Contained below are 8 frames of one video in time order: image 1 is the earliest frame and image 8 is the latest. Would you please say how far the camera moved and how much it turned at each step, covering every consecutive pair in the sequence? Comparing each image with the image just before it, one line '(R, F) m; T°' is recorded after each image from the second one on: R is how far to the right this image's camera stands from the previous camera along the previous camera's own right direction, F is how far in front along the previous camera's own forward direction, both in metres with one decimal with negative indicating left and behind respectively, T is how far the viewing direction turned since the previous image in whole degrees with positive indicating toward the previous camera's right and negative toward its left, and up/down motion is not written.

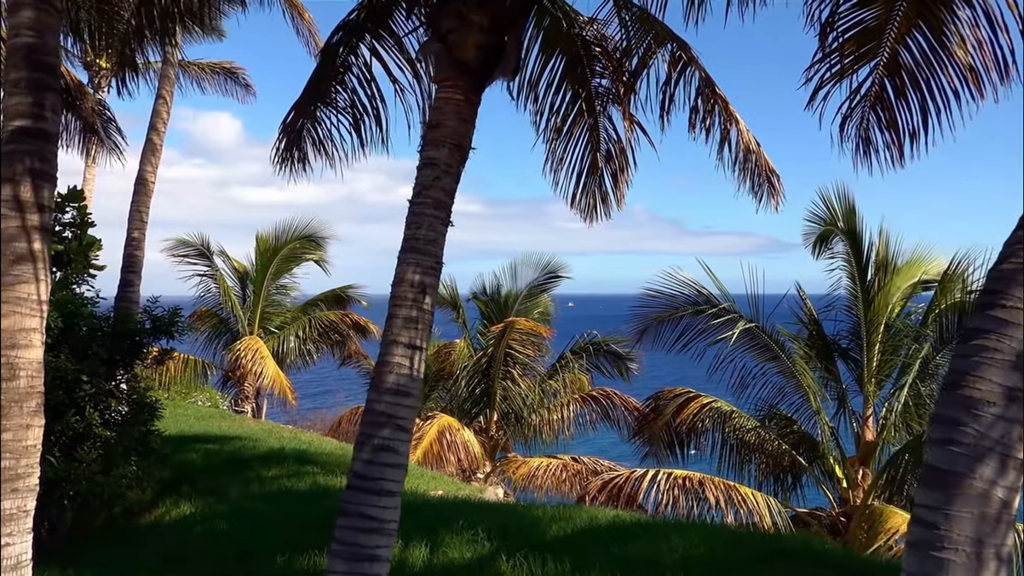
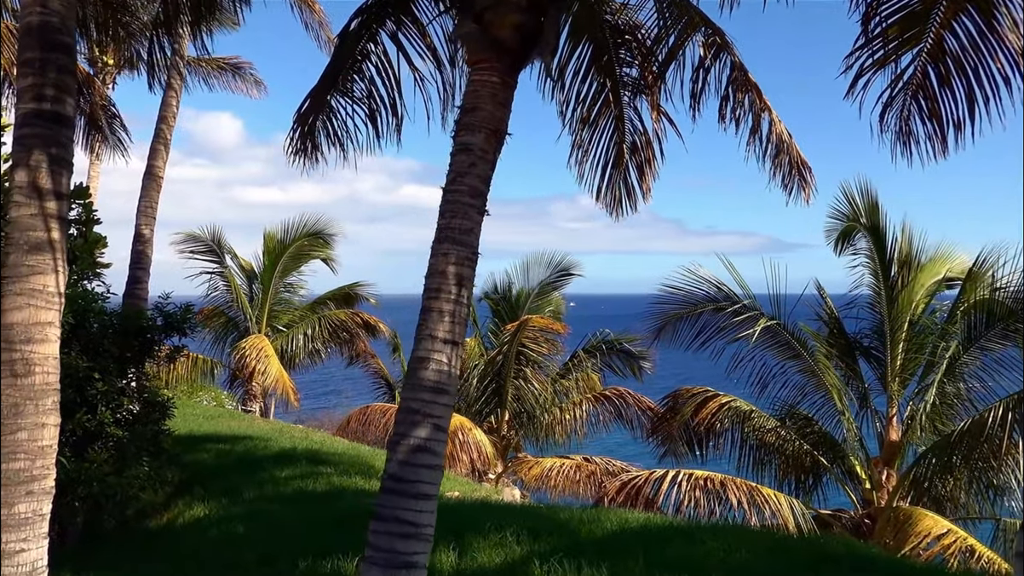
(-0.2, +0.2) m; 0°
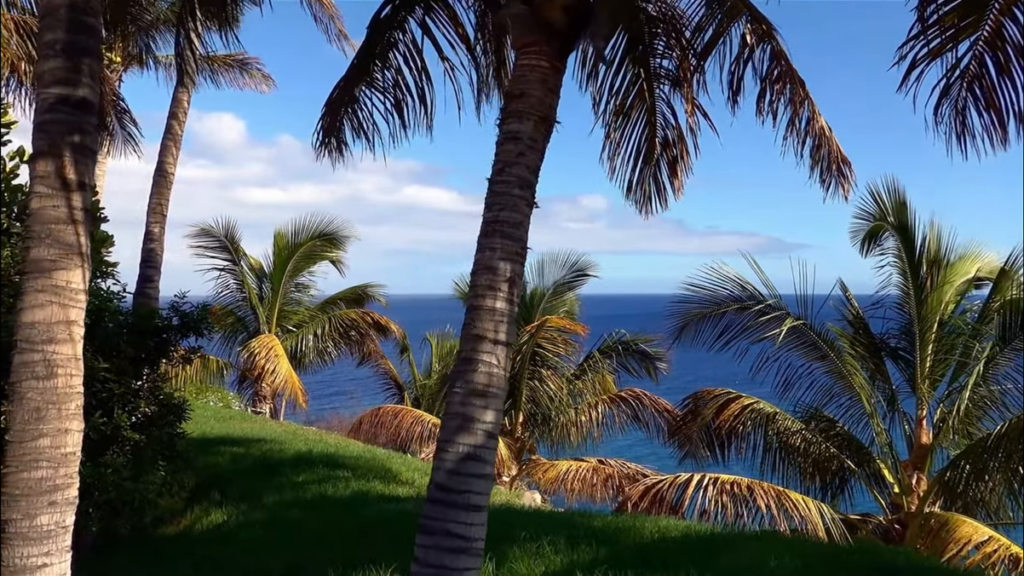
(-0.2, +0.2) m; 0°
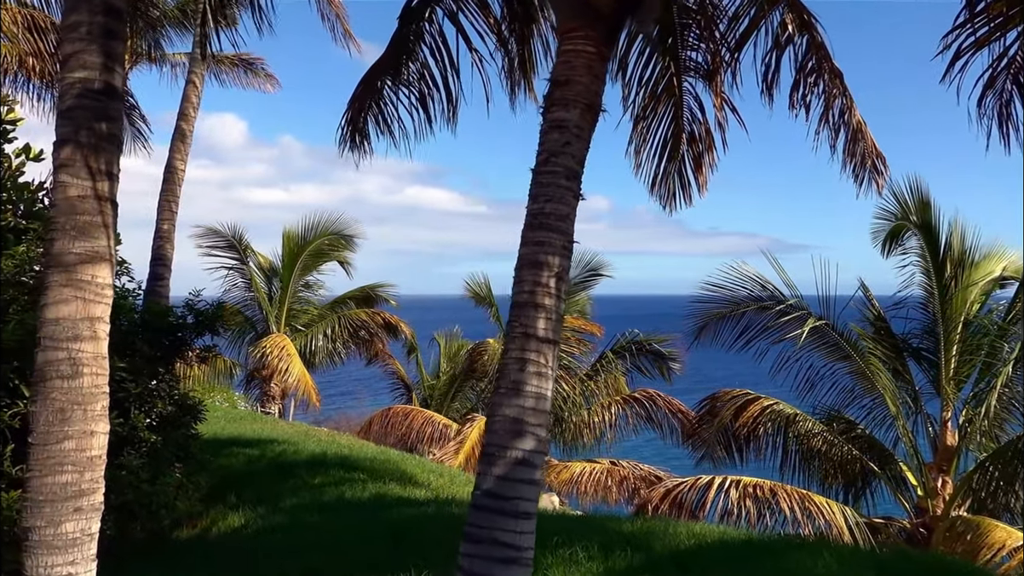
(-0.2, +0.2) m; 0°
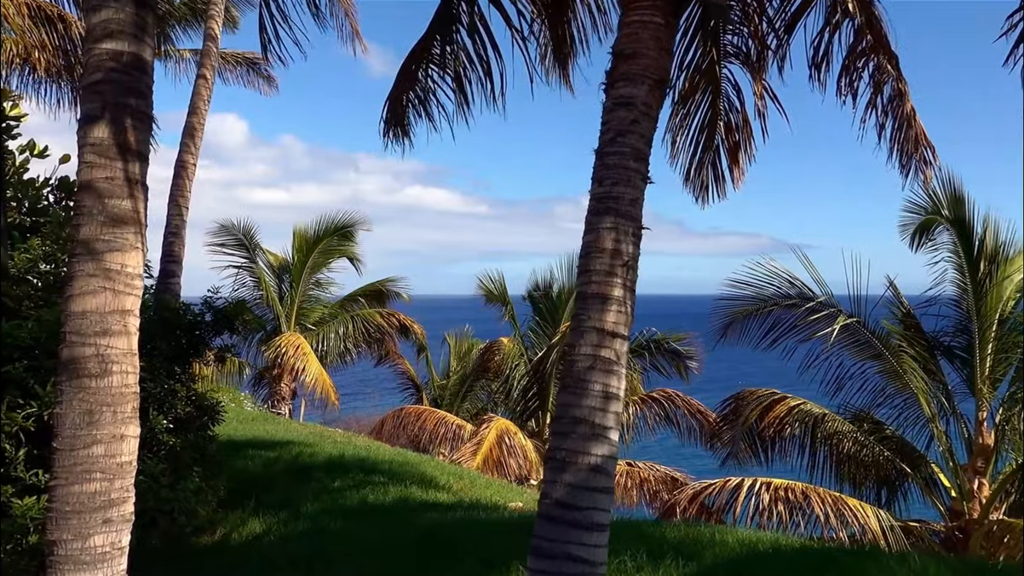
(-0.2, +0.3) m; 0°
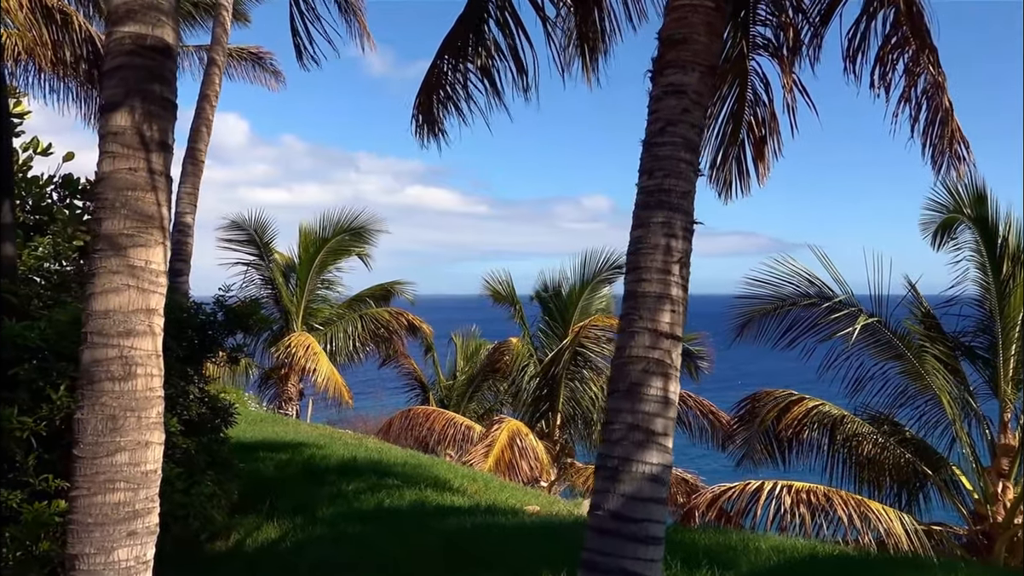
(-0.2, +0.2) m; 0°
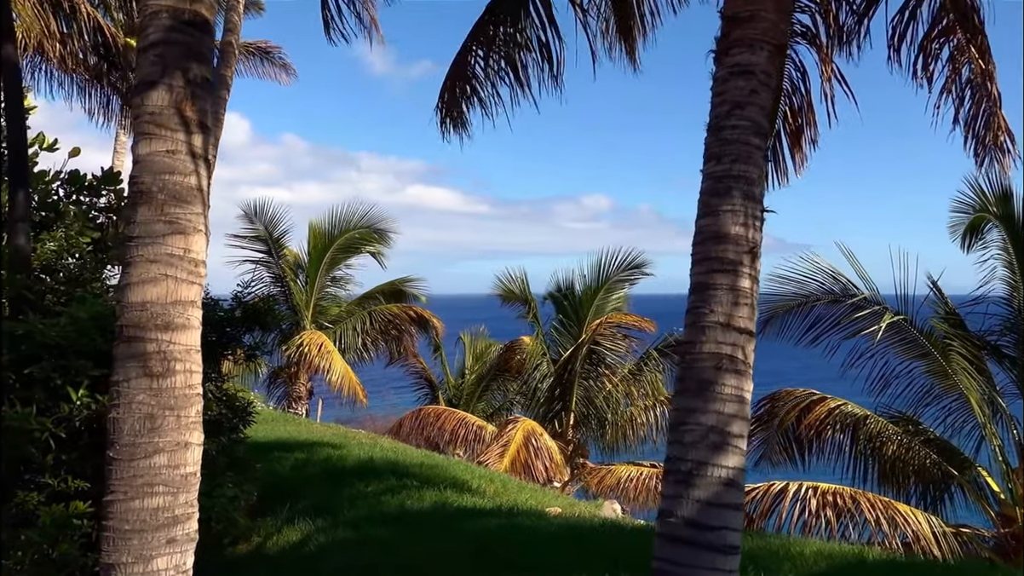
(-0.2, +0.2) m; 0°
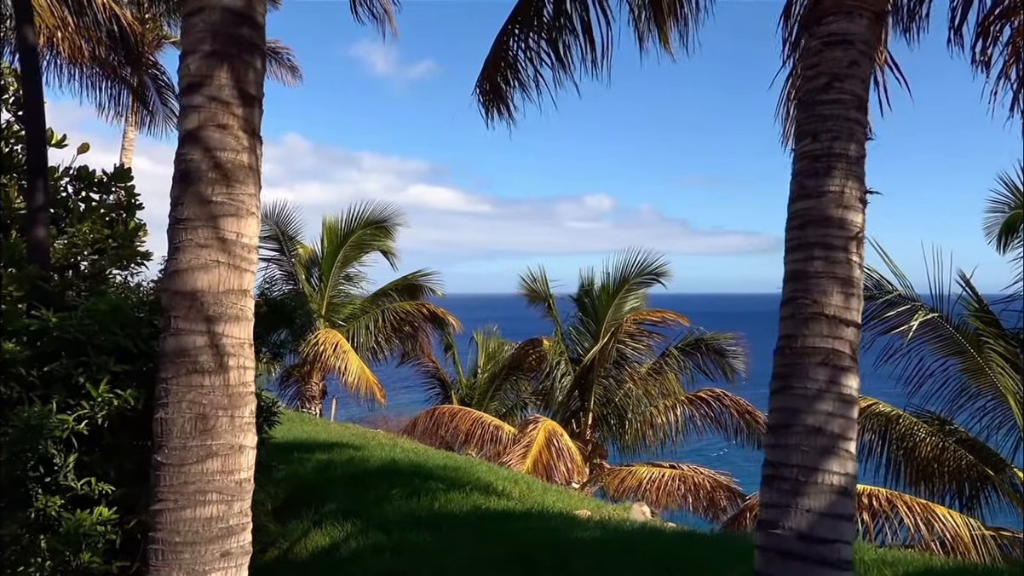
(-0.2, +0.2) m; 0°
